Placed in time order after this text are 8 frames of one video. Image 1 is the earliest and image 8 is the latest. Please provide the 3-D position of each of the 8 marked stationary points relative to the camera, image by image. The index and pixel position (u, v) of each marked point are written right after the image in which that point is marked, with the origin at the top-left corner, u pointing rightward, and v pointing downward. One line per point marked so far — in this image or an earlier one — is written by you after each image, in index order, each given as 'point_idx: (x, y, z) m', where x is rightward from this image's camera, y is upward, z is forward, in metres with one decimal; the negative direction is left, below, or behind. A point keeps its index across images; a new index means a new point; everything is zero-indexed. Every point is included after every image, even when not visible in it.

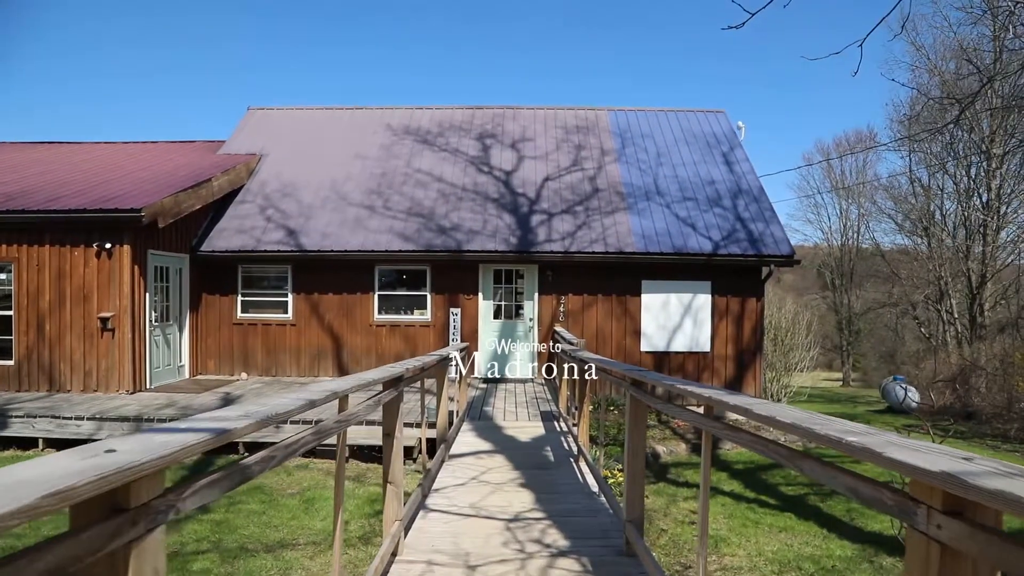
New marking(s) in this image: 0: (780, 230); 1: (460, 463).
0: (+4.2, +0.9, +10.3) m
1: (-0.4, -1.3, +4.9) m
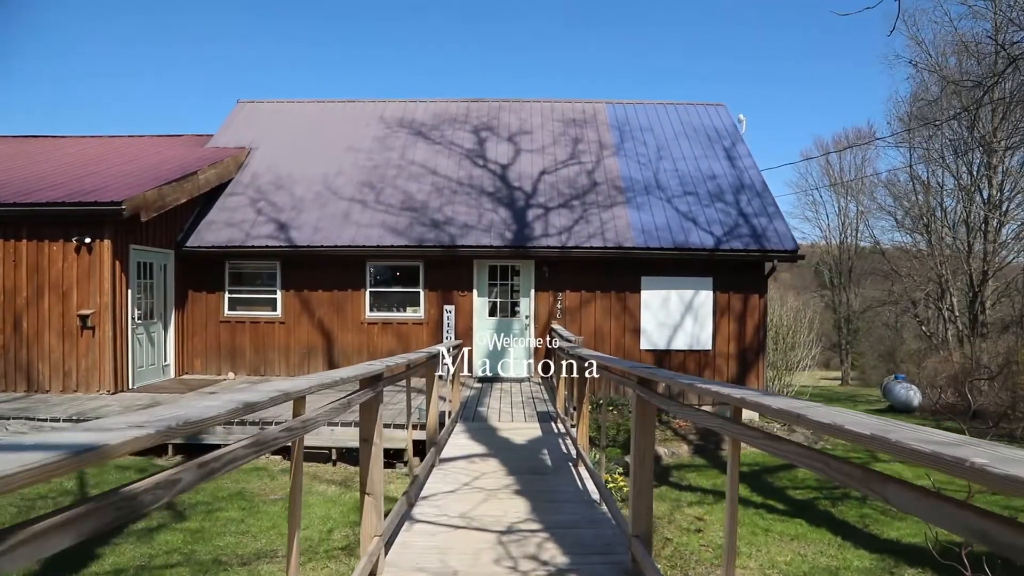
0: (+4.2, +1.0, +10.0) m
1: (-0.4, -1.3, +4.6) m
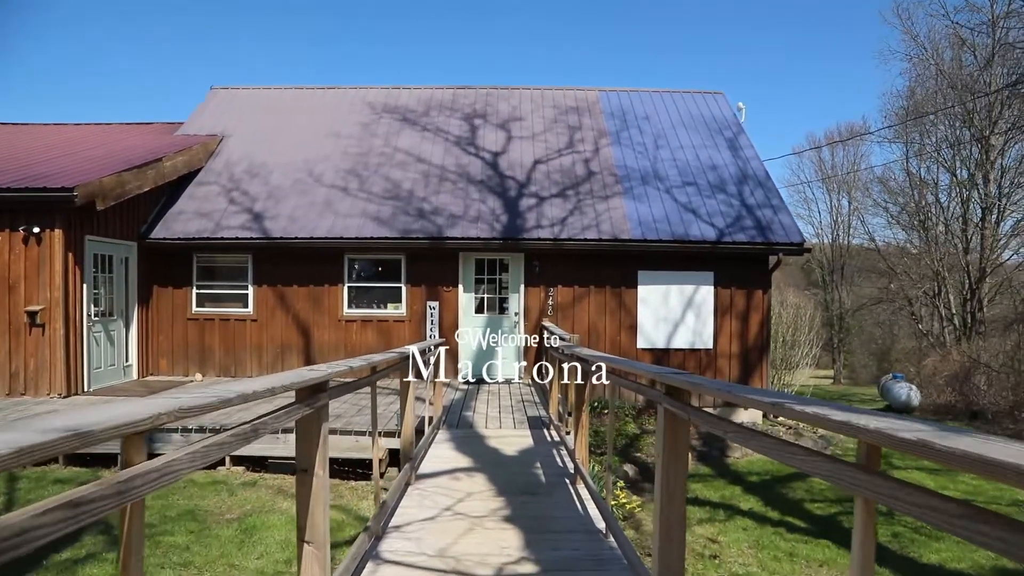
0: (+4.0, +1.0, +9.5) m
1: (-0.5, -1.2, +4.0) m
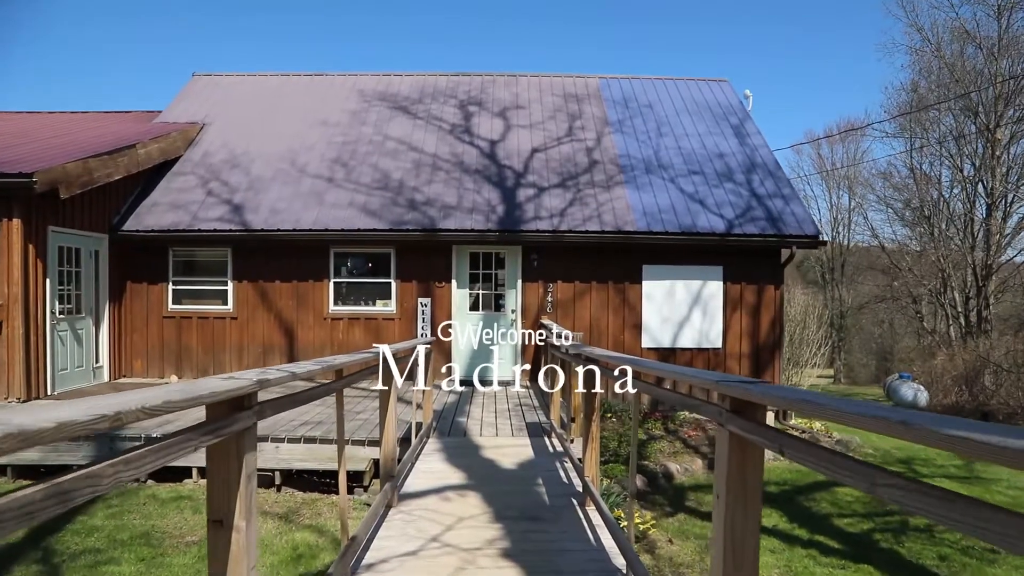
0: (+4.0, +1.1, +8.9) m
1: (-0.5, -1.2, +3.4) m
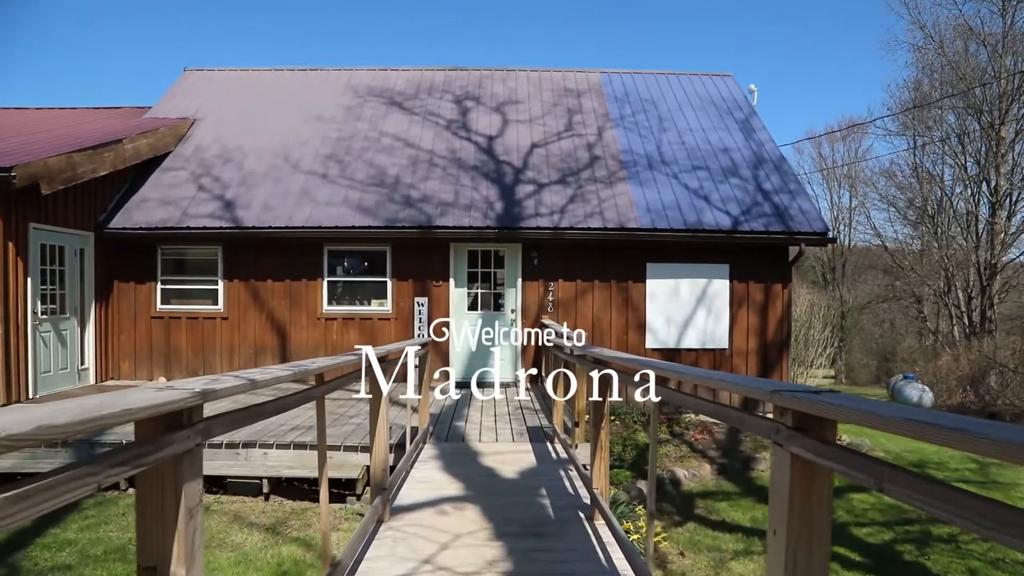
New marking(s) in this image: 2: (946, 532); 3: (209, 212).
0: (+4.0, +1.1, +8.7) m
1: (-0.5, -1.1, +3.1) m
2: (+3.2, -1.8, +4.8) m
3: (-4.0, +1.0, +8.5) m
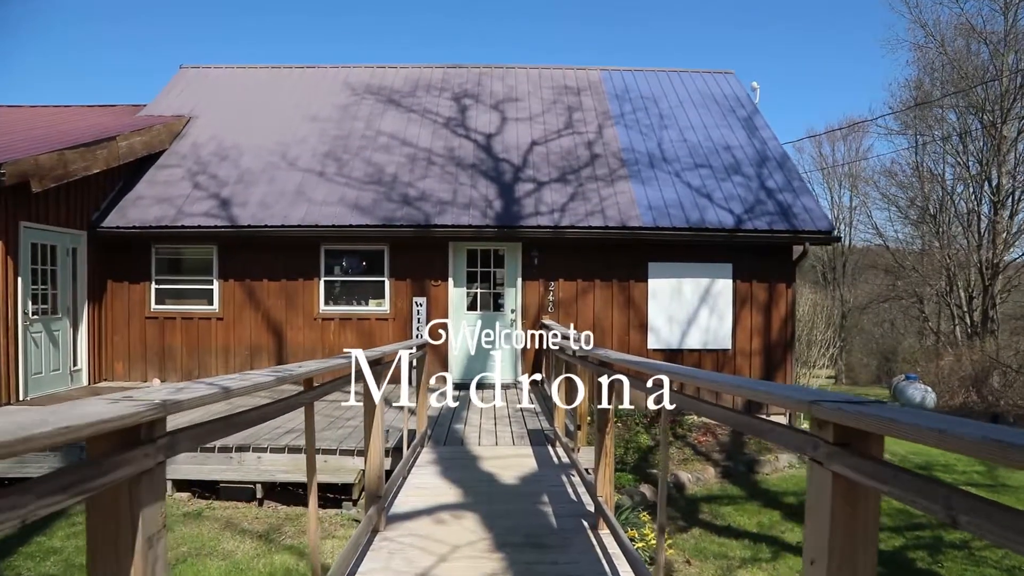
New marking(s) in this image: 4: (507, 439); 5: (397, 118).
0: (+4.0, +1.1, +8.5) m
1: (-0.5, -1.1, +3.0) m
2: (+3.2, -1.8, +4.7) m
3: (-4.0, +1.0, +8.4) m
4: (0.0, -1.2, +5.0) m
5: (-1.8, +2.7, +10.3) m
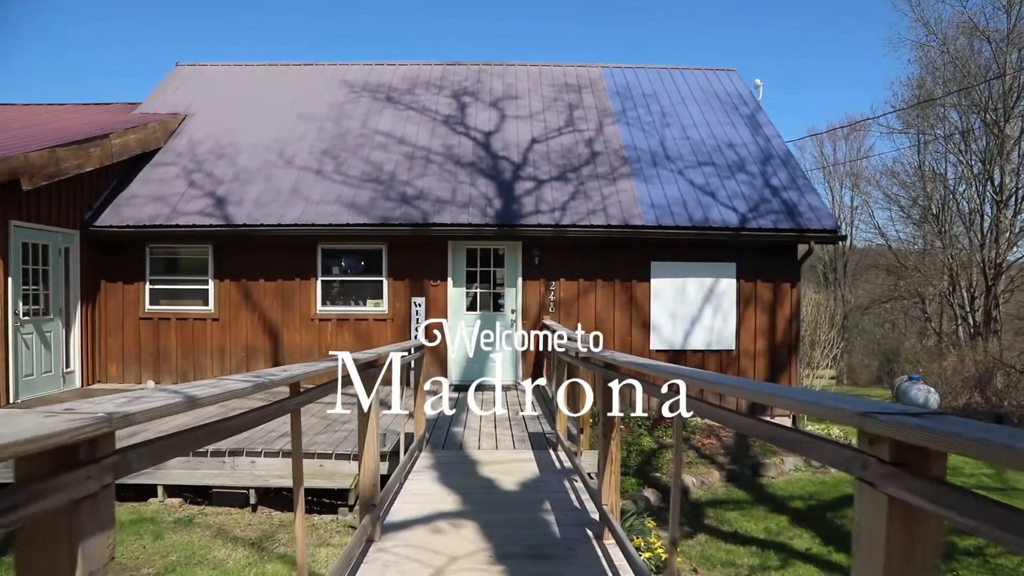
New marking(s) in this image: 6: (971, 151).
0: (+4.0, +1.1, +8.4) m
1: (-0.5, -1.1, +2.9) m
2: (+3.2, -1.8, +4.5) m
3: (-4.0, +1.0, +8.3) m
4: (0.0, -1.2, +4.9) m
5: (-1.8, +2.7, +10.1) m
6: (+11.7, +3.5, +16.5) m
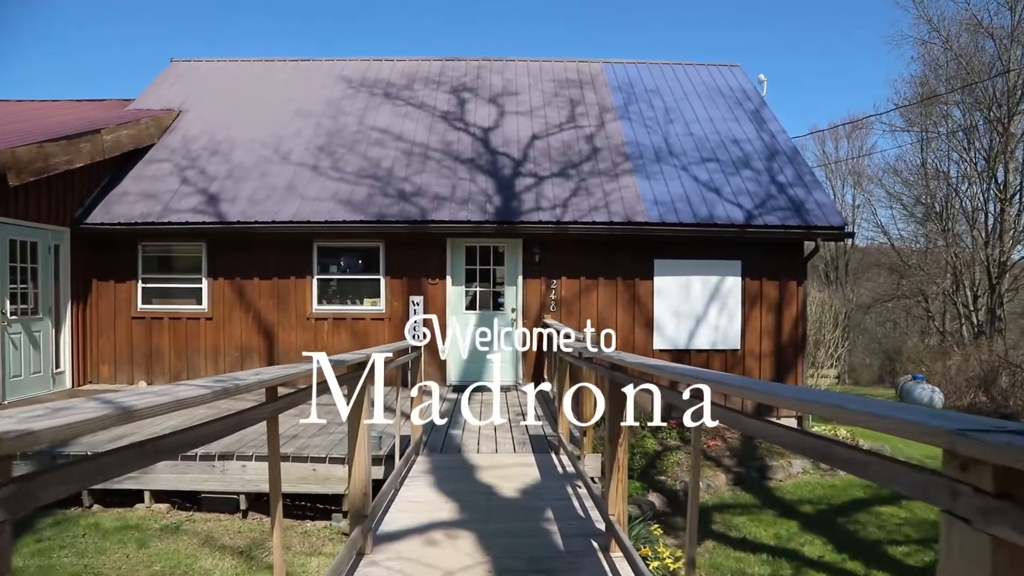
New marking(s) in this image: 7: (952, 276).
0: (+4.0, +1.2, +8.2) m
1: (-0.5, -1.1, +2.7) m
2: (+3.2, -1.8, +4.4) m
3: (-4.0, +1.0, +8.1) m
4: (0.0, -1.1, +4.7) m
5: (-1.8, +2.7, +9.9) m
6: (+11.7, +3.6, +16.4) m
7: (+12.1, +0.3, +17.8) m
